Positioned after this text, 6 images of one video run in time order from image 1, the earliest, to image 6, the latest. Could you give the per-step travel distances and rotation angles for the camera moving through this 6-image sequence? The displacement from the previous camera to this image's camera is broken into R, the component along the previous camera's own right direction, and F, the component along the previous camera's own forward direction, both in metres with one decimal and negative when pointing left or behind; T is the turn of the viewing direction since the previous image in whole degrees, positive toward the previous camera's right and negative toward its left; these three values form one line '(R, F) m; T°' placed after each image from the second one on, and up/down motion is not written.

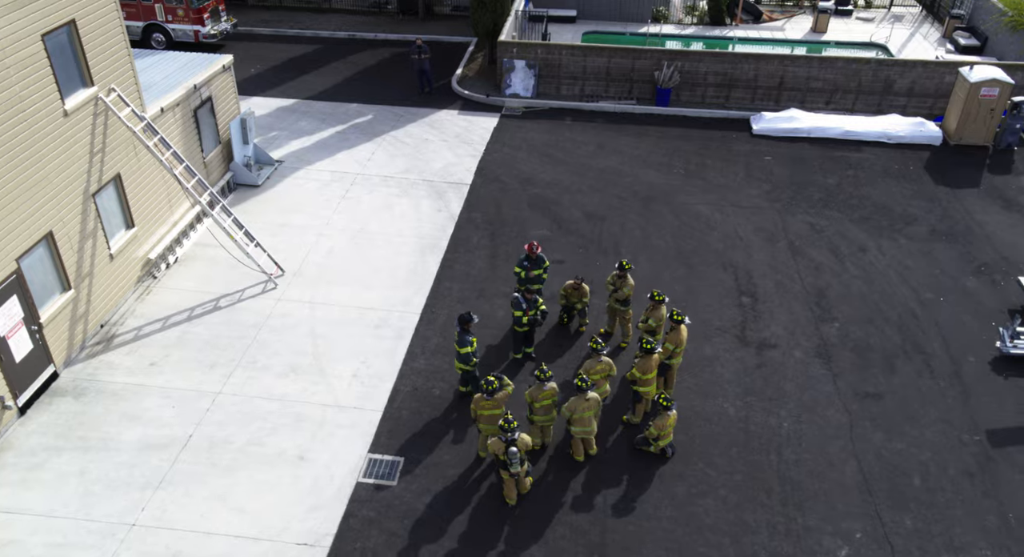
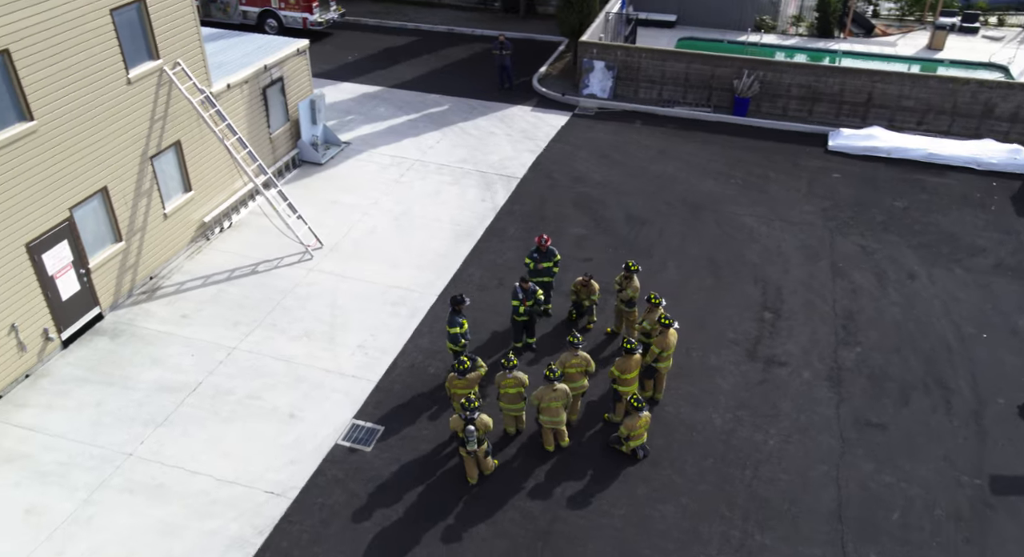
(+1.8, -0.1) m; -9°
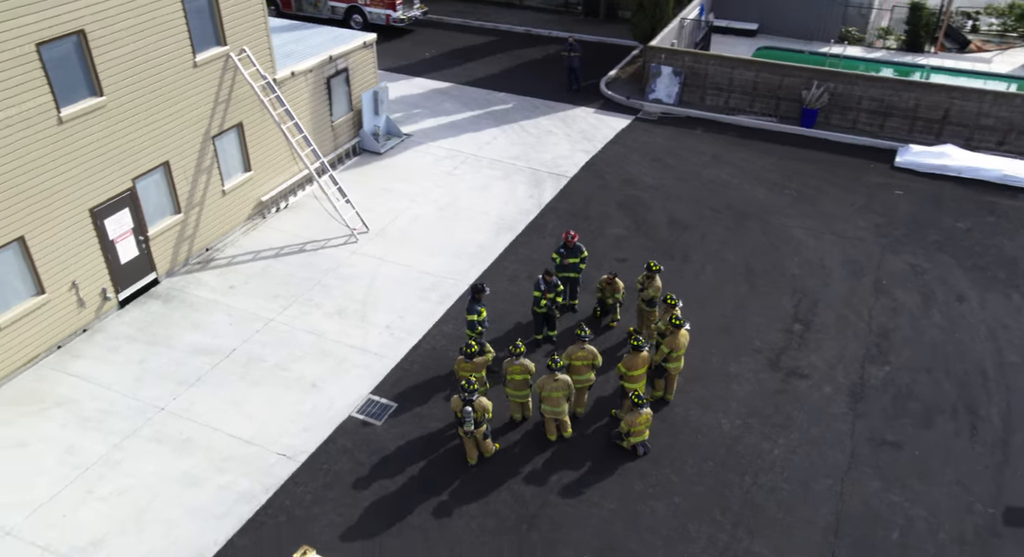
(+1.0, -0.2) m; -6°
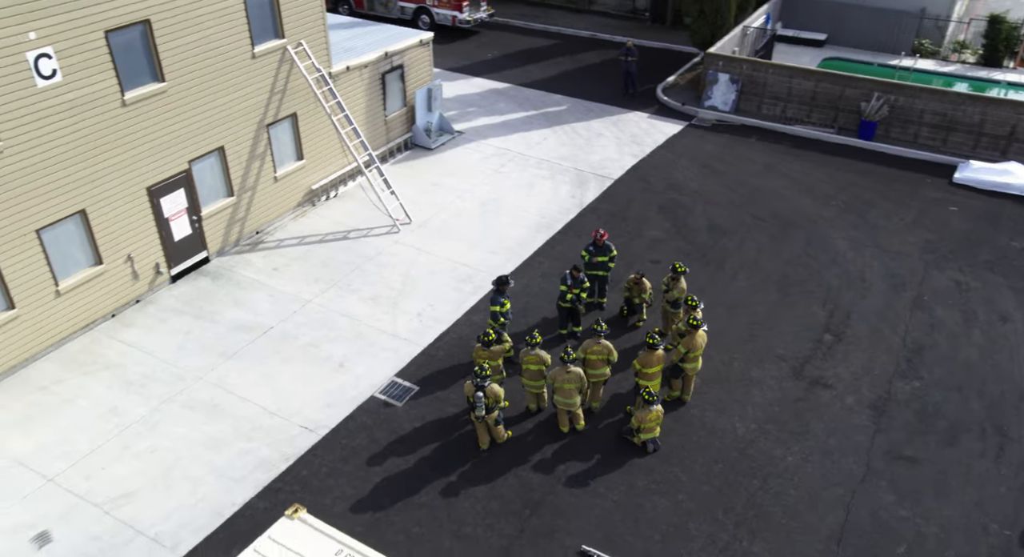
(+0.7, -0.2) m; -5°
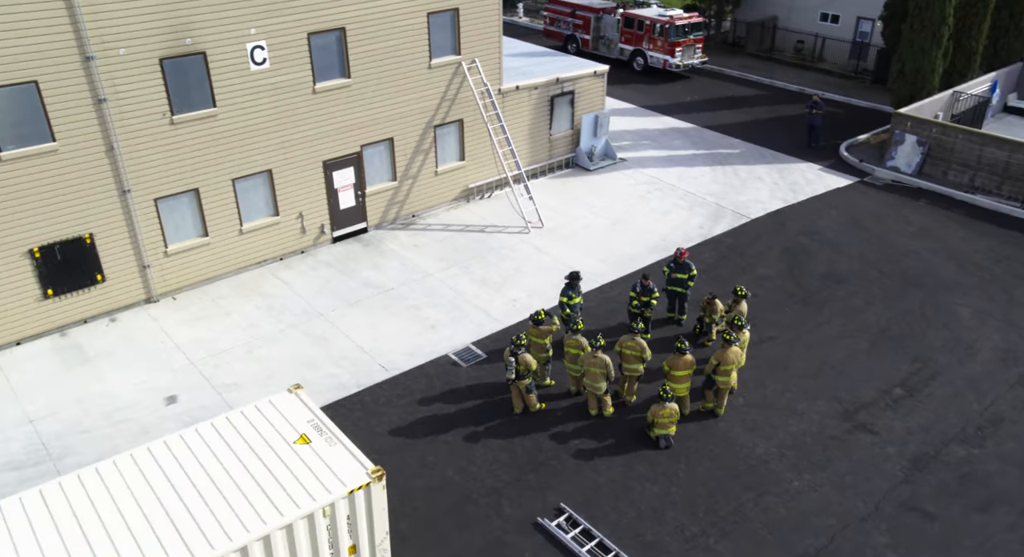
(+2.9, -1.0) m; -18°
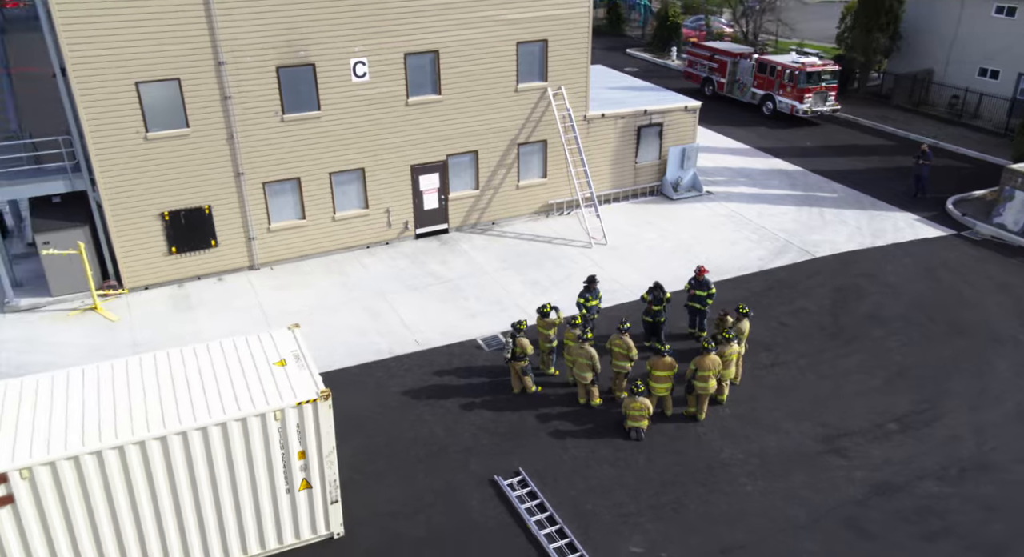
(+2.8, -1.1) m; -13°
